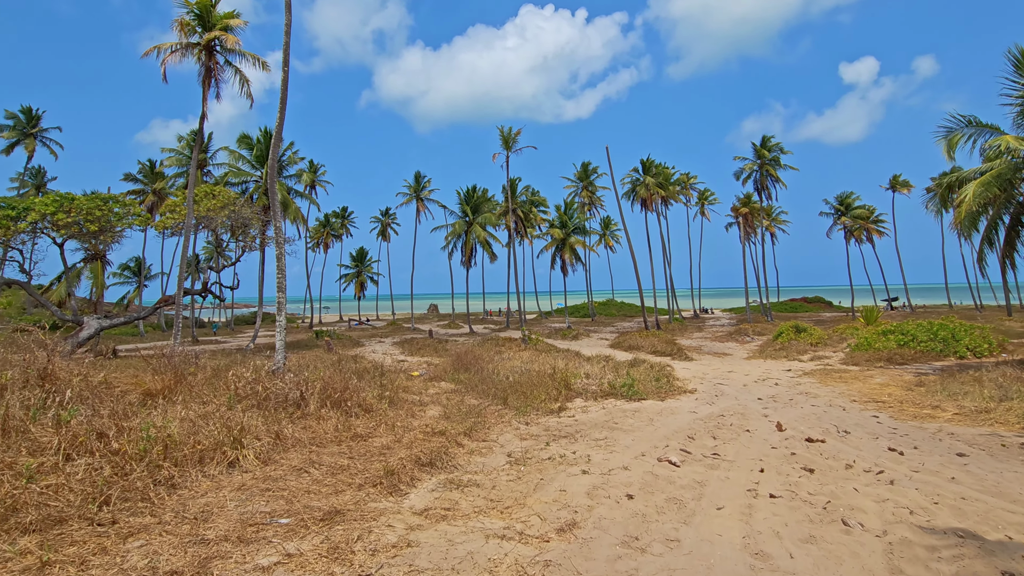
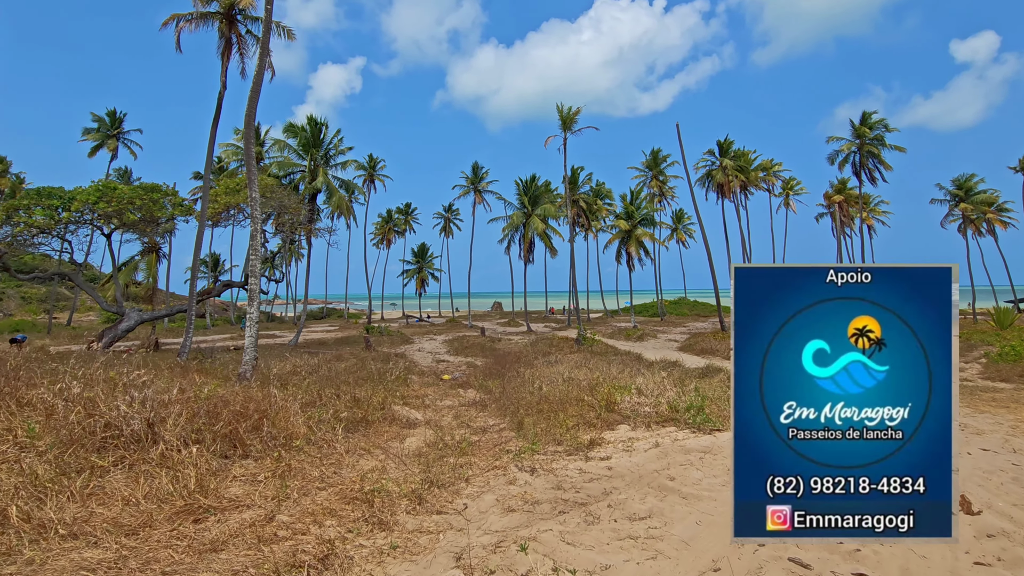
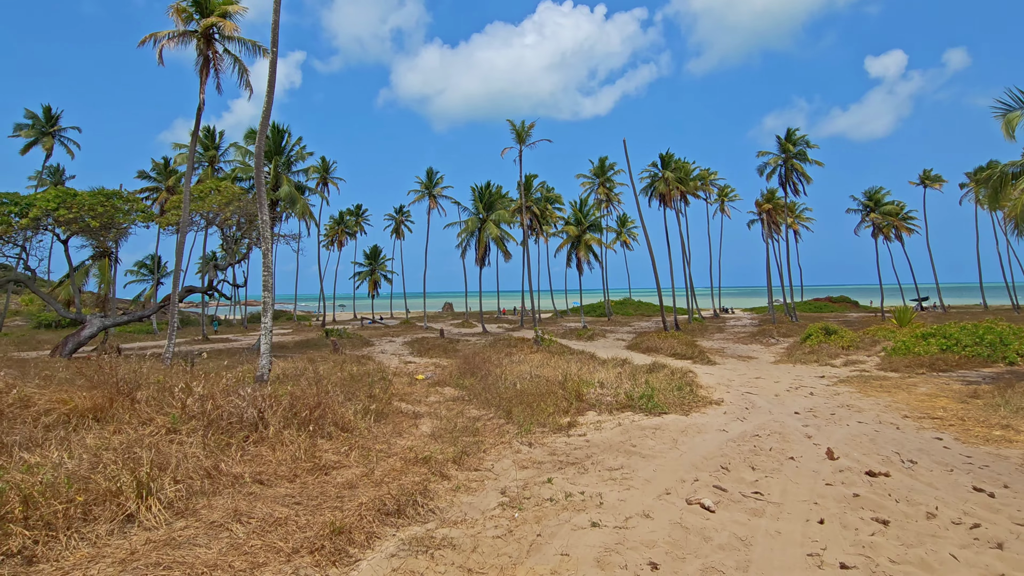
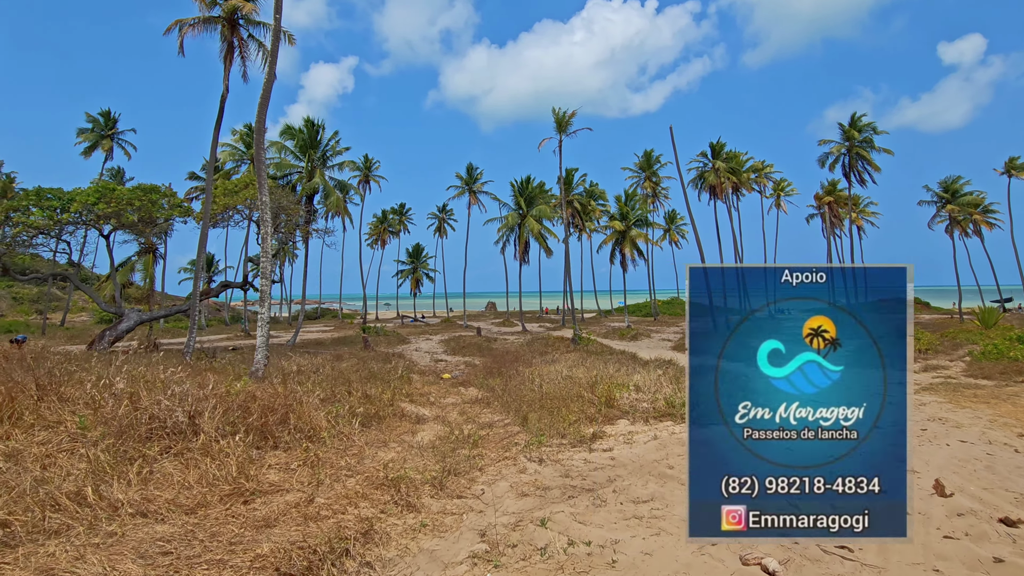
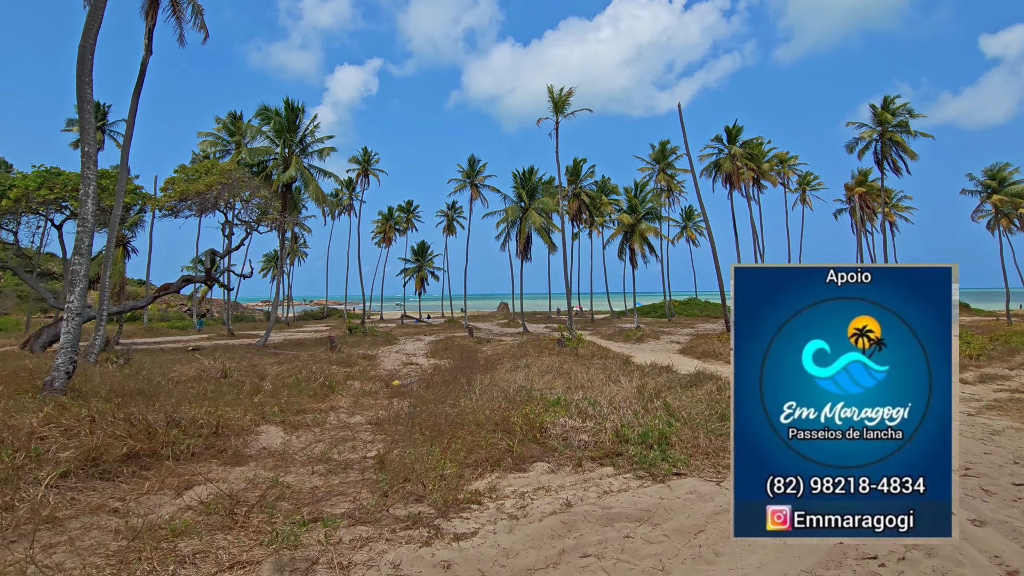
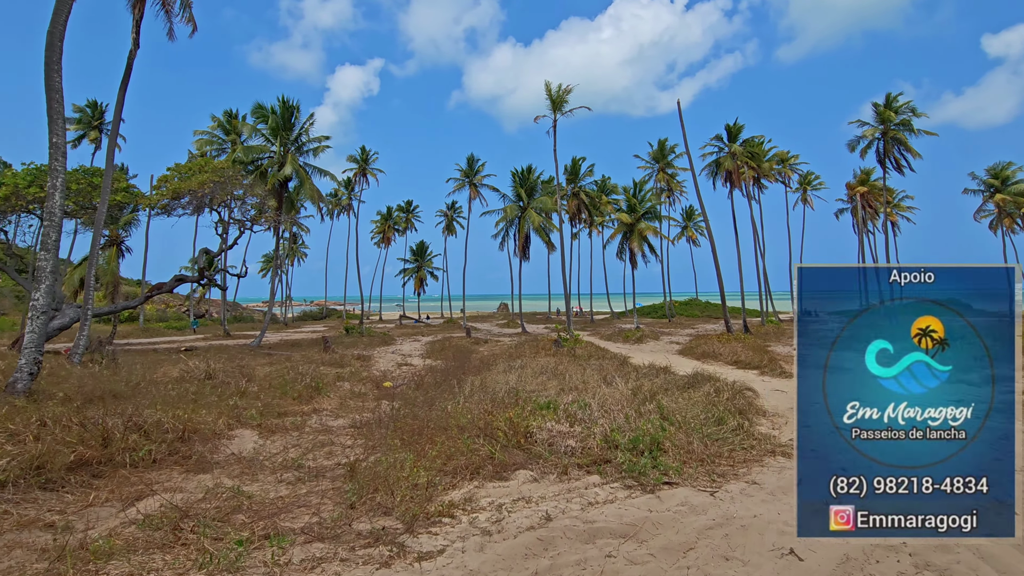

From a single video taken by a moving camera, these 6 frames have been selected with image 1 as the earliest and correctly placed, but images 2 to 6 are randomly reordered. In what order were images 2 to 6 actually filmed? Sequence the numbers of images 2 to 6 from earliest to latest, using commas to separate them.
3, 4, 2, 5, 6
